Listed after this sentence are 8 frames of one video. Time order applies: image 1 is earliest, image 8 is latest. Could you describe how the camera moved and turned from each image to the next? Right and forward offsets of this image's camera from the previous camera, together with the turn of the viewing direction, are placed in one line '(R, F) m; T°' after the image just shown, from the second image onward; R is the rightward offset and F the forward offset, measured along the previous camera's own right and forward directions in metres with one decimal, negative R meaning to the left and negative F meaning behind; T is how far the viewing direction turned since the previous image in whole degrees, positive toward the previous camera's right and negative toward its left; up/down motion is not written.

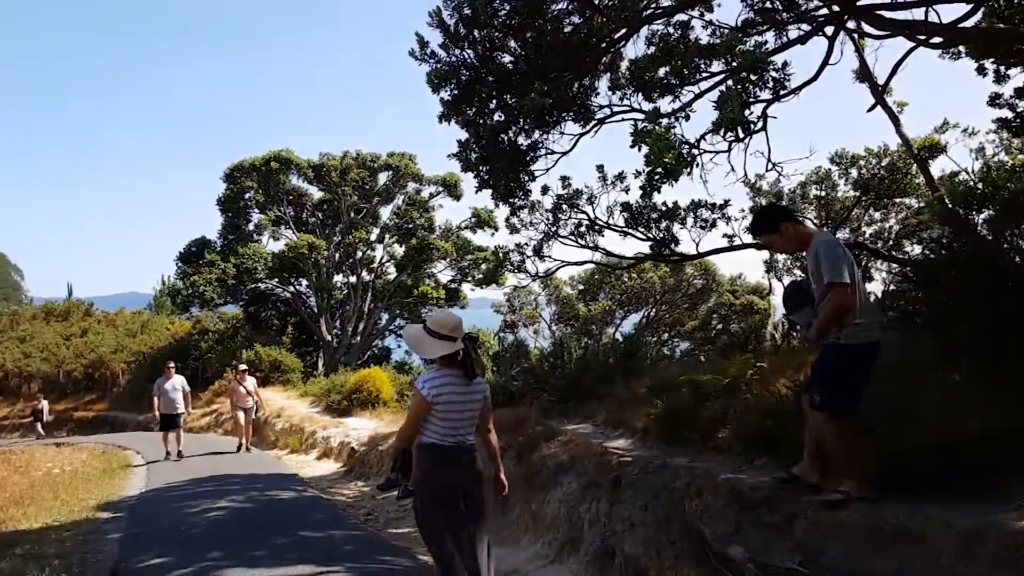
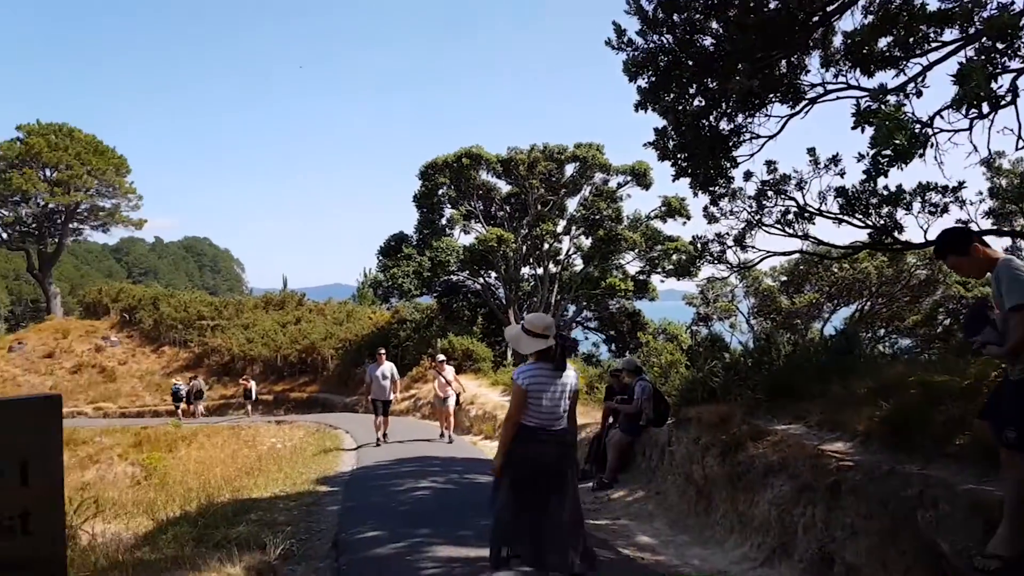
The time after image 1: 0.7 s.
(-0.2, 0.0) m; -13°
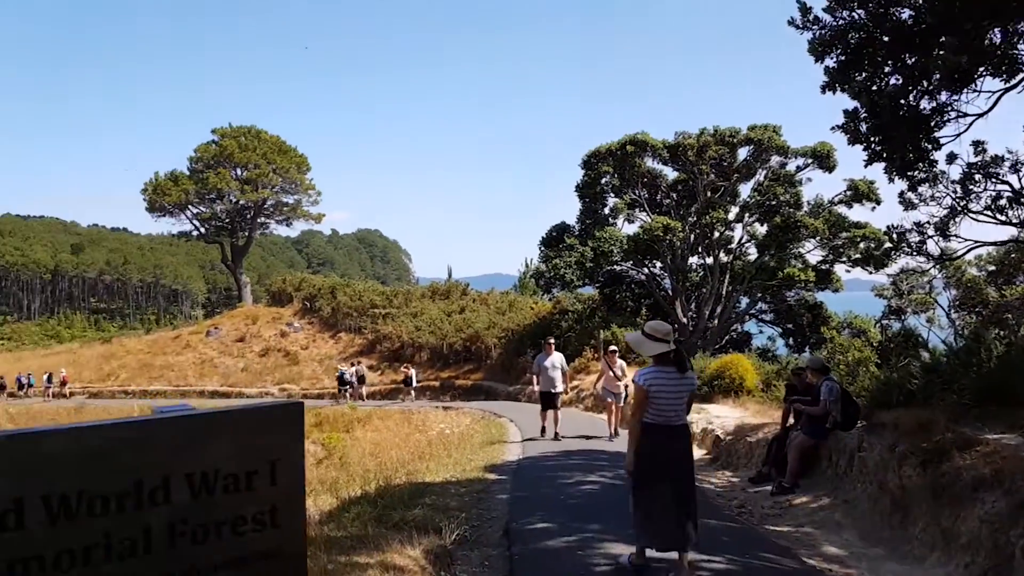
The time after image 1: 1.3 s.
(-0.1, +0.1) m; -11°
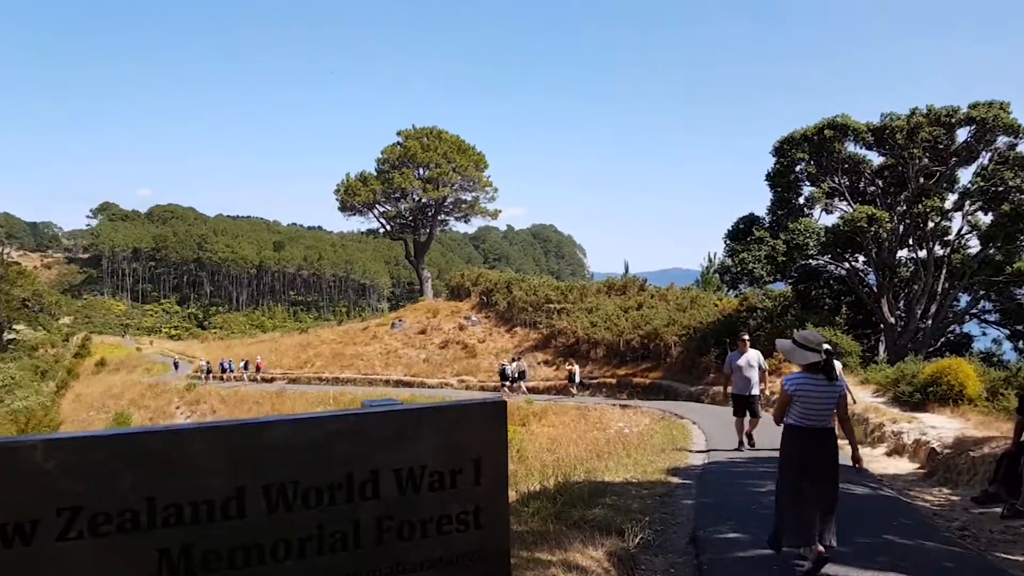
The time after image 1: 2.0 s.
(-0.1, +0.2) m; -12°
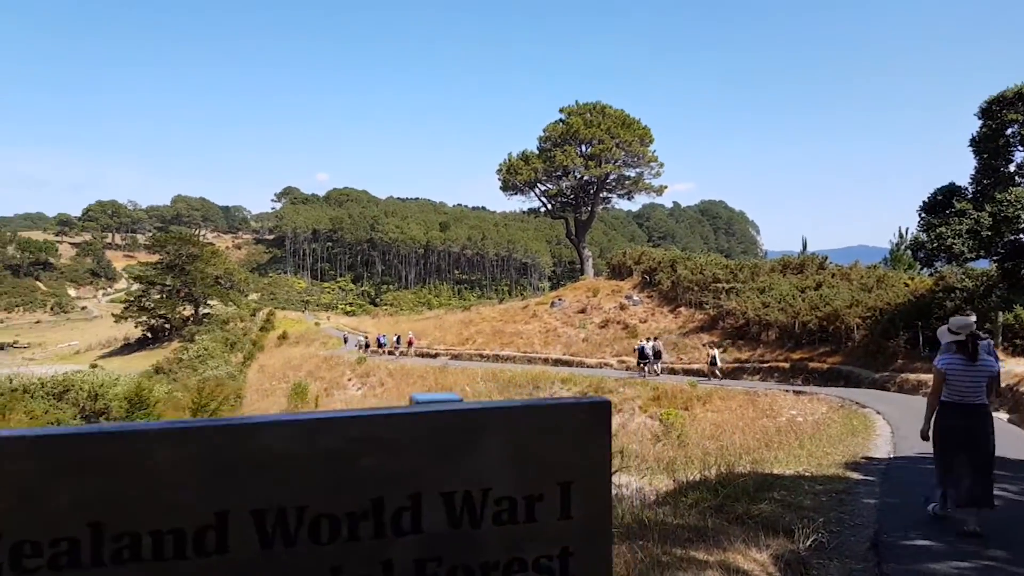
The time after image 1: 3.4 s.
(+0.1, +0.4) m; -12°
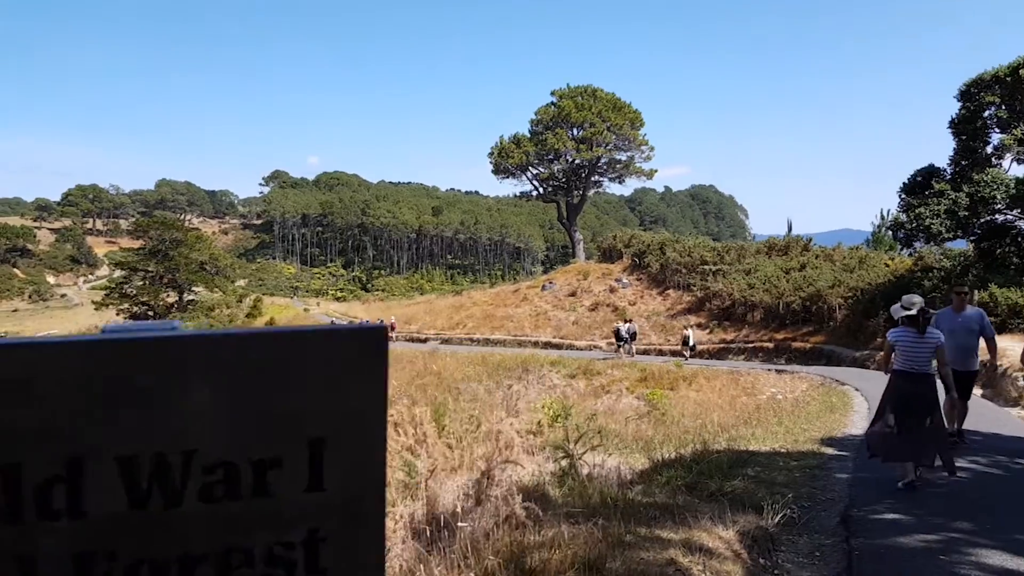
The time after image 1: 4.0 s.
(+0.2, +0.1) m; 0°
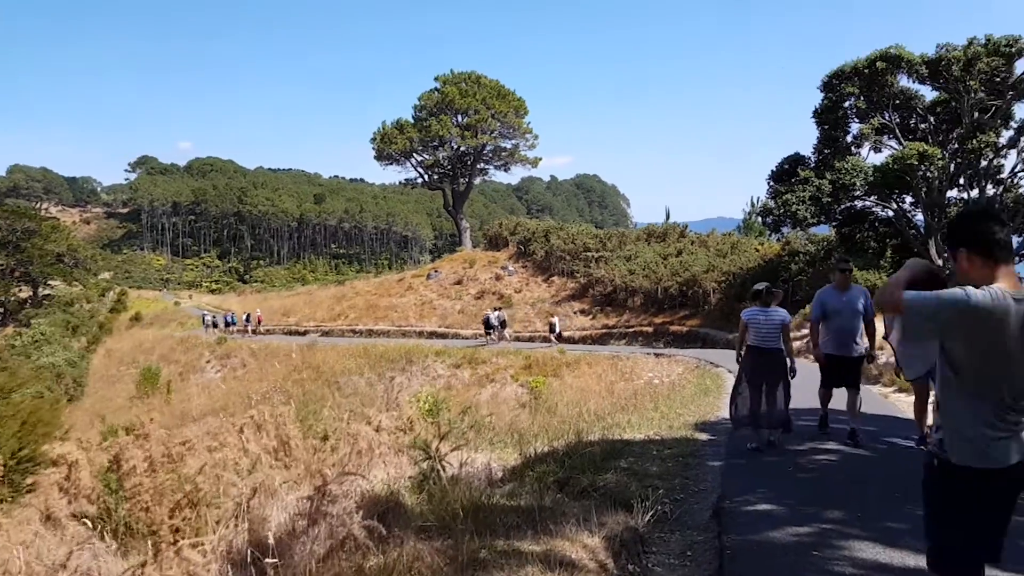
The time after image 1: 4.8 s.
(+0.3, +0.5) m; +8°
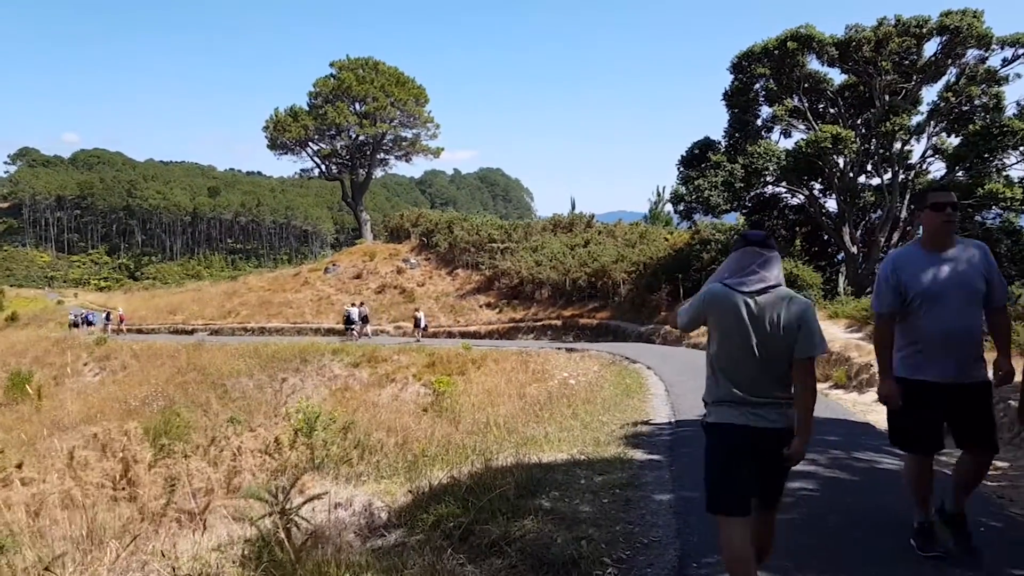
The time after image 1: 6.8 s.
(+0.1, +1.8) m; +7°
